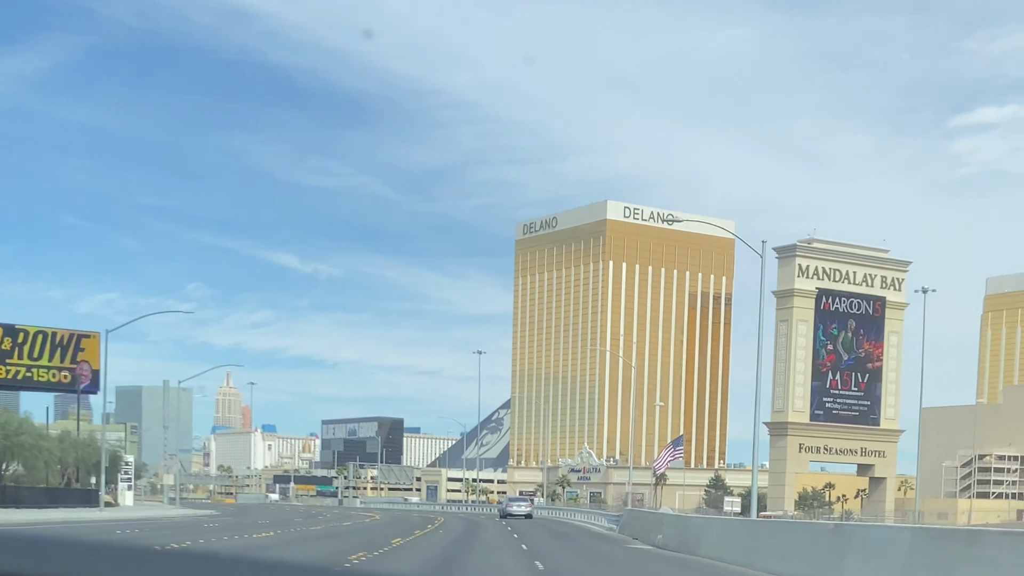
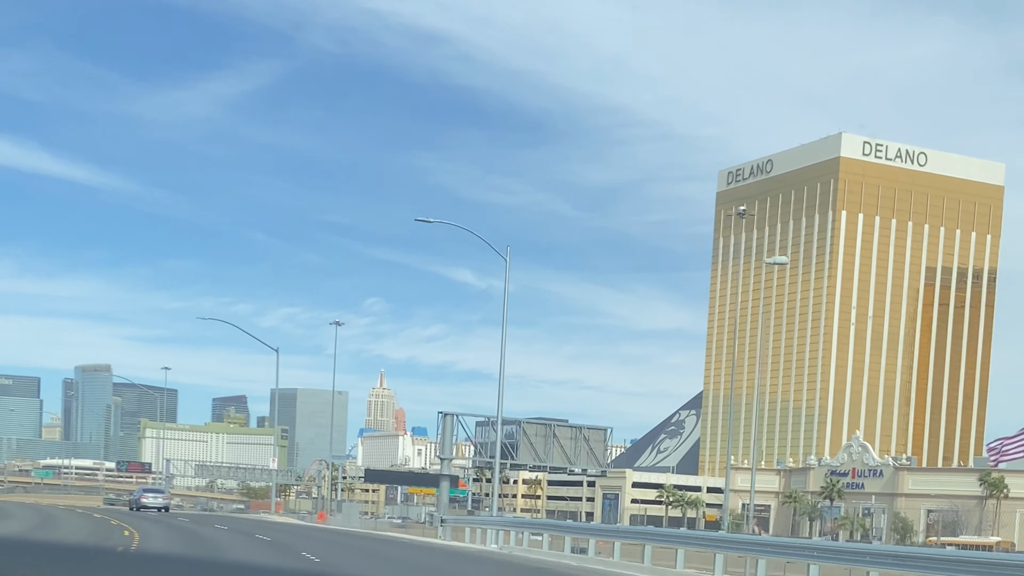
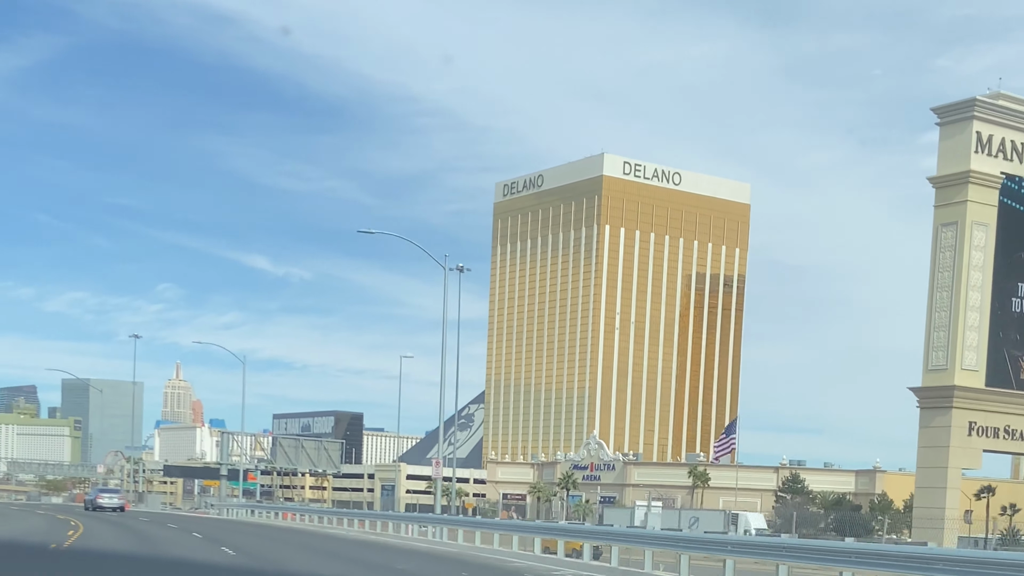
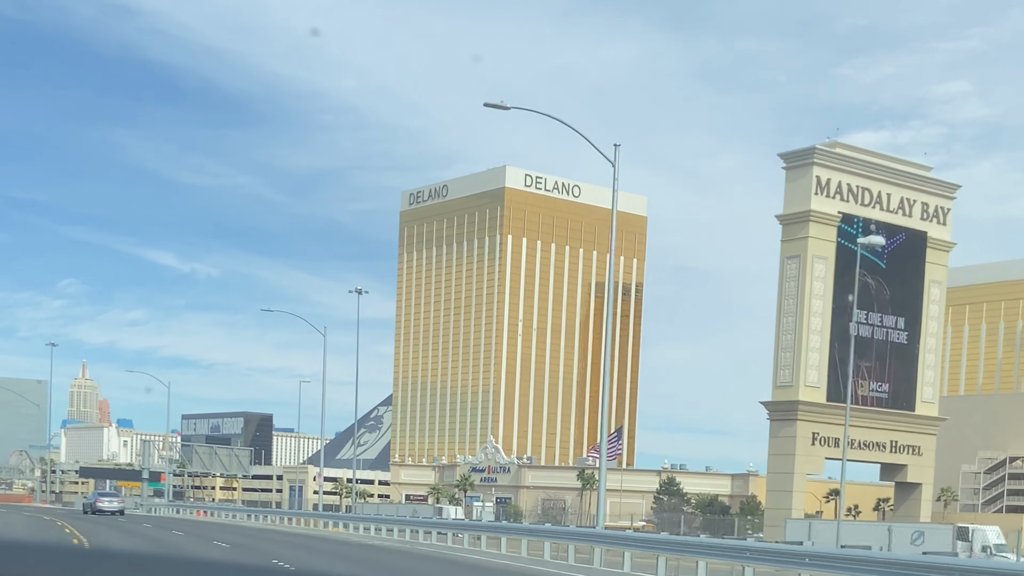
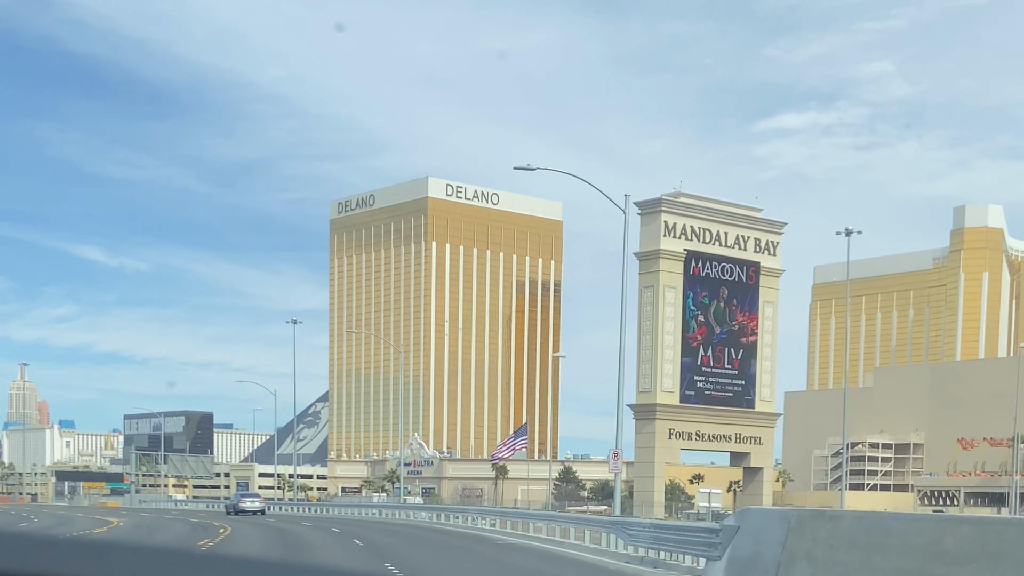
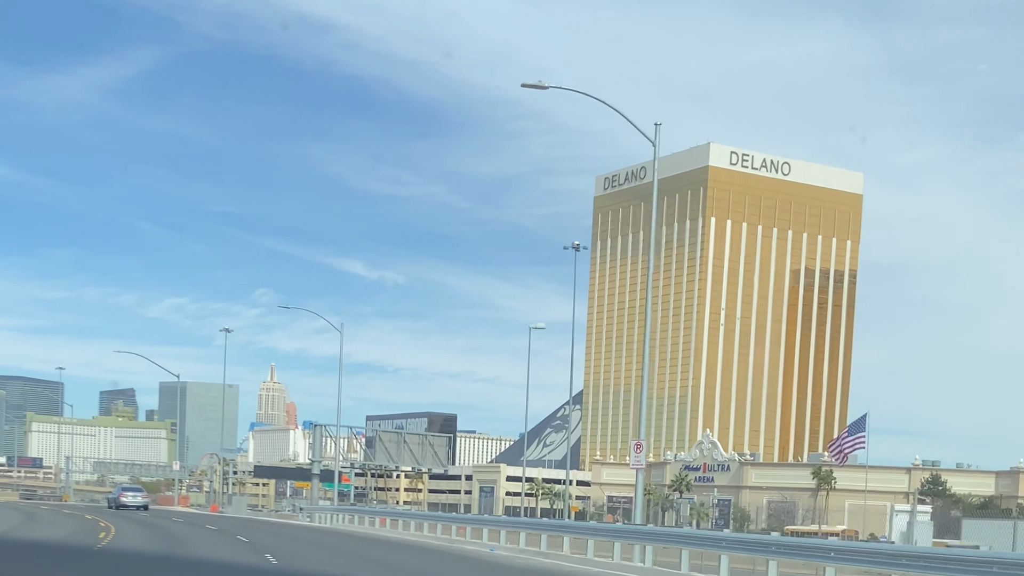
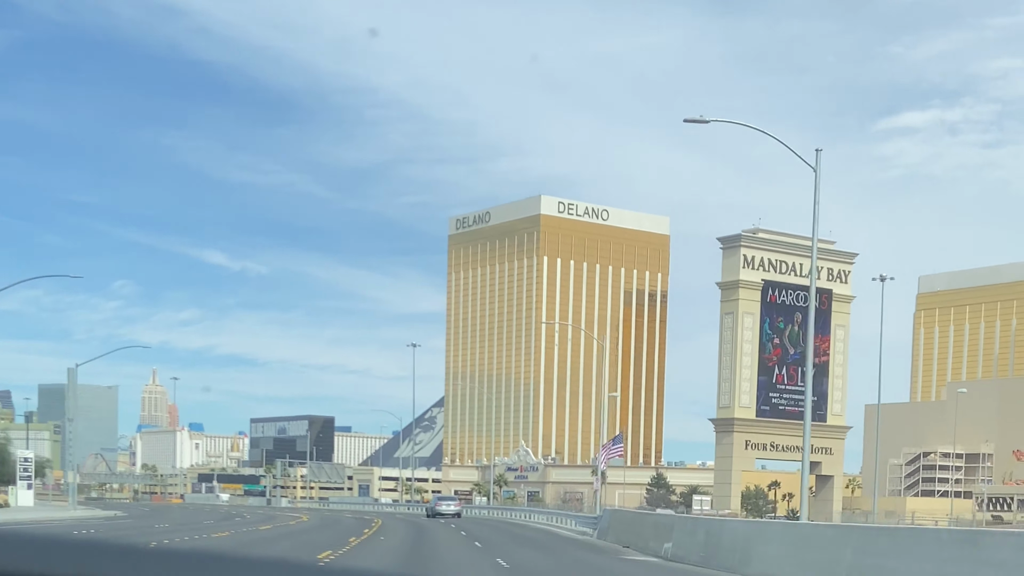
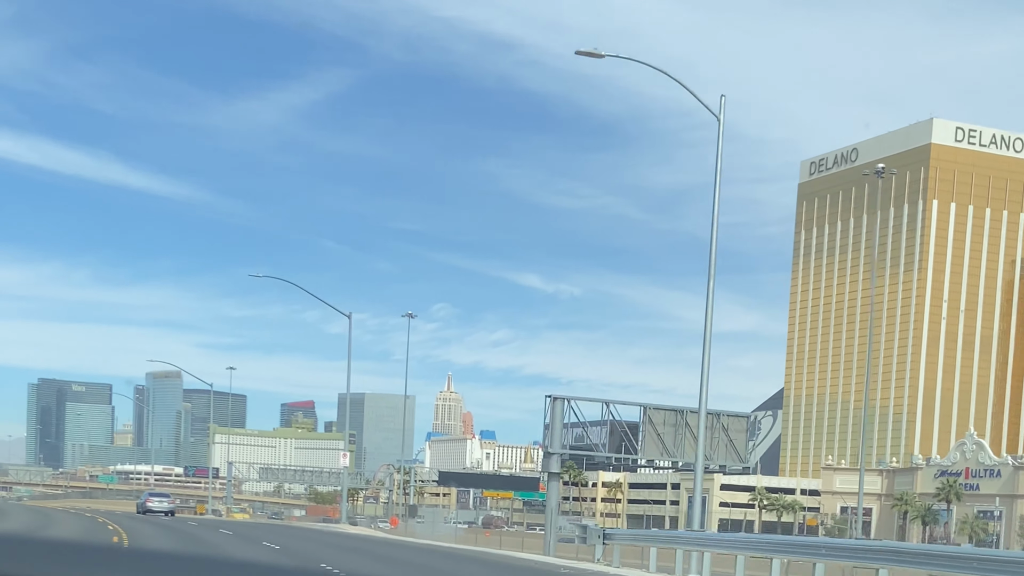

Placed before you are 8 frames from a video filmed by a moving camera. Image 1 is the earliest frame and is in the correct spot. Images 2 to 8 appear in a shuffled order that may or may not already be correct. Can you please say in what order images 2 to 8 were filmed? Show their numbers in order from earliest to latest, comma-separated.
7, 5, 4, 3, 6, 2, 8
